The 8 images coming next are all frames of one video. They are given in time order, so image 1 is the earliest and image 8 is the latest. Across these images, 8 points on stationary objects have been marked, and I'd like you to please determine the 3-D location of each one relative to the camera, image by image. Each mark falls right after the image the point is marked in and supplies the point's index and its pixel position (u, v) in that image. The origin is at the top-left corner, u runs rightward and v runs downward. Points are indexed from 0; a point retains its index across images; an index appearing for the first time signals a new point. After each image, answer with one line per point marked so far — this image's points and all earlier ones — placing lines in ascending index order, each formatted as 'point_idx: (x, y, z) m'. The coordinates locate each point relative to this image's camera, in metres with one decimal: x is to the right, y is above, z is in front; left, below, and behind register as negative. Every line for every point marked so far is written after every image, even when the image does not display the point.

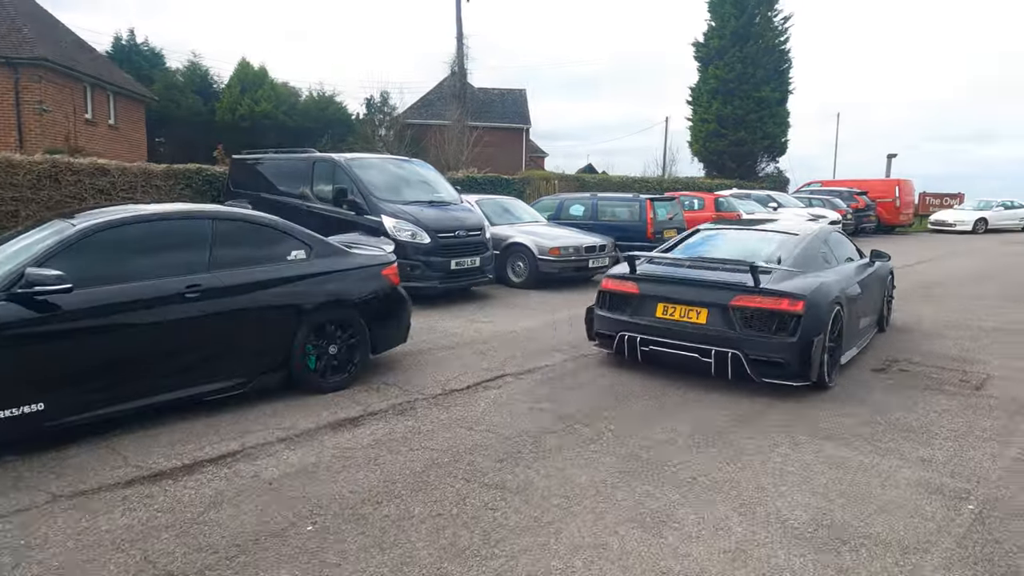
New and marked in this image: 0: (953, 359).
0: (+4.4, -0.7, +6.6) m
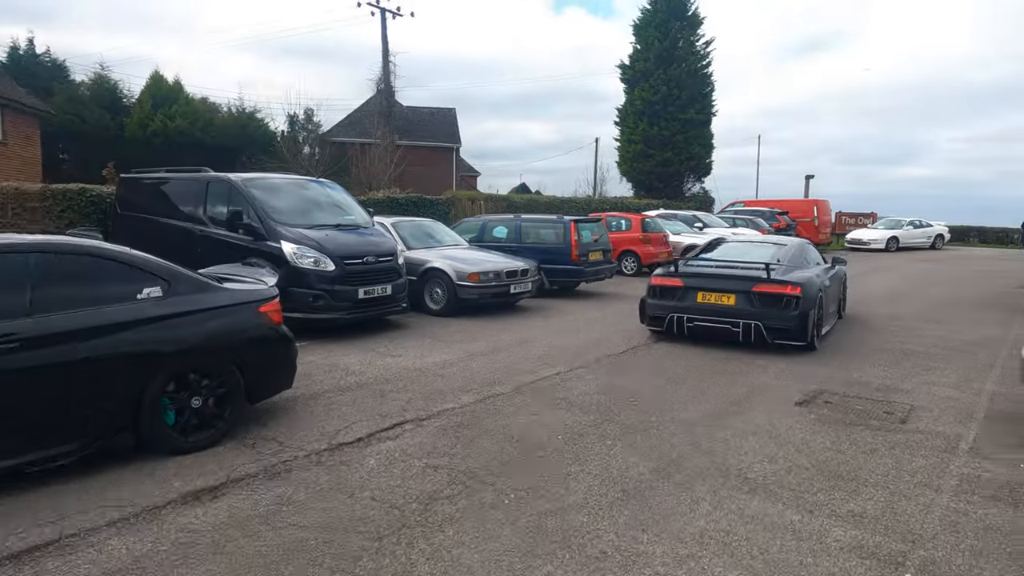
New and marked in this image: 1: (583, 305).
0: (+3.5, -0.9, +6.3) m
1: (+1.3, -0.3, +11.8) m
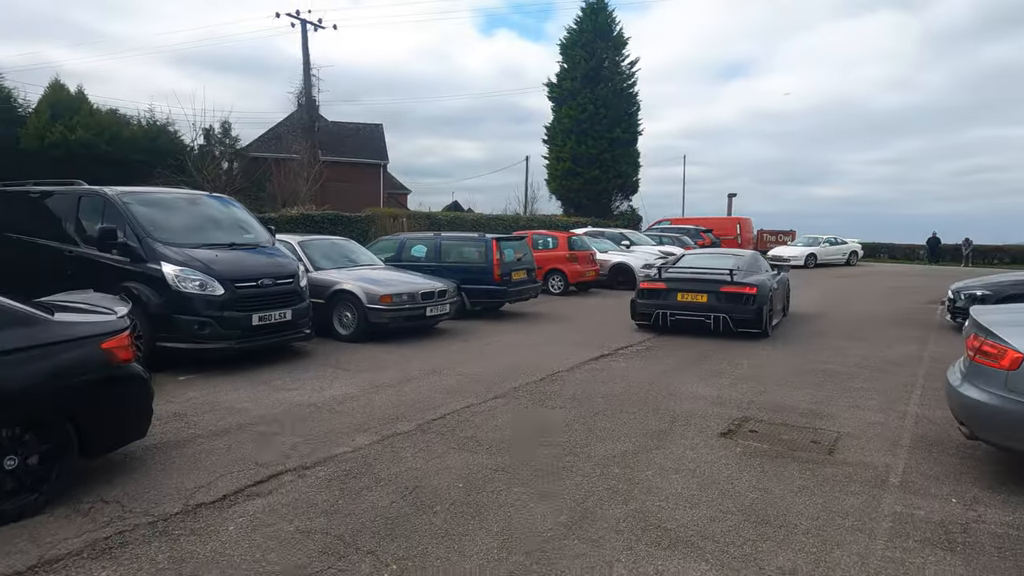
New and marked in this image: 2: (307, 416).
0: (+2.6, -1.1, +6.1) m
1: (-0.1, -0.6, +11.2) m
2: (-1.8, -1.1, +5.8) m
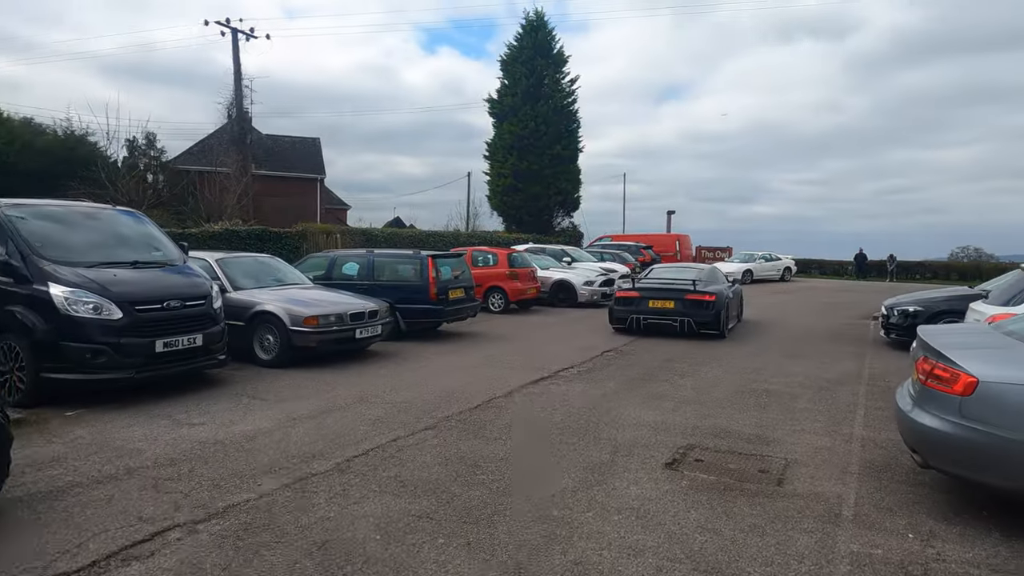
0: (+2.1, -1.3, +5.8) m
1: (-1.1, -0.9, +10.7) m
2: (-2.4, -1.3, +5.2) m
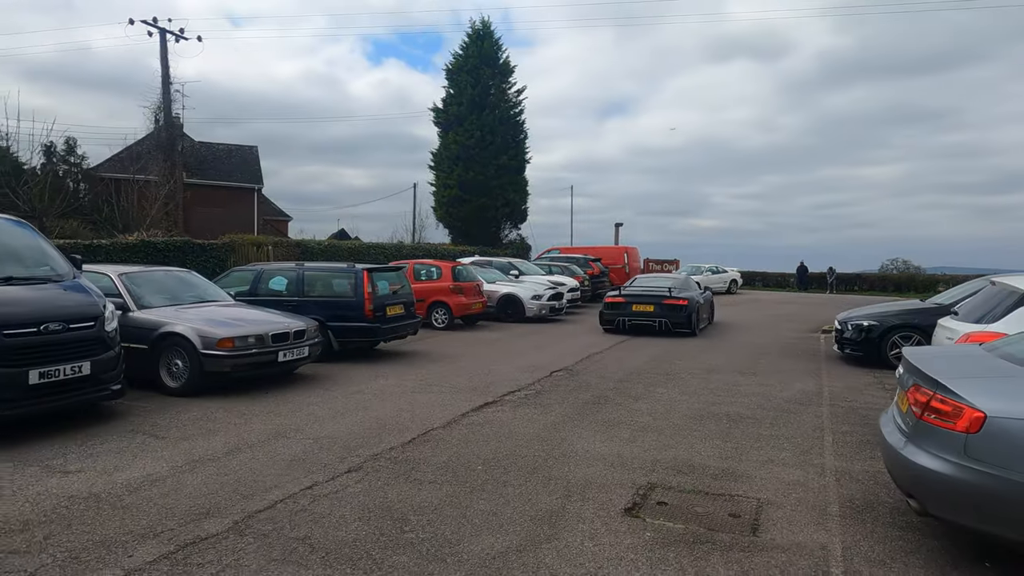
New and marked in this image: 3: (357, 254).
0: (+1.6, -1.4, +5.2) m
1: (-2.0, -1.2, +9.9) m
2: (-2.8, -1.4, +4.2) m
3: (-4.6, +1.0, +19.7) m
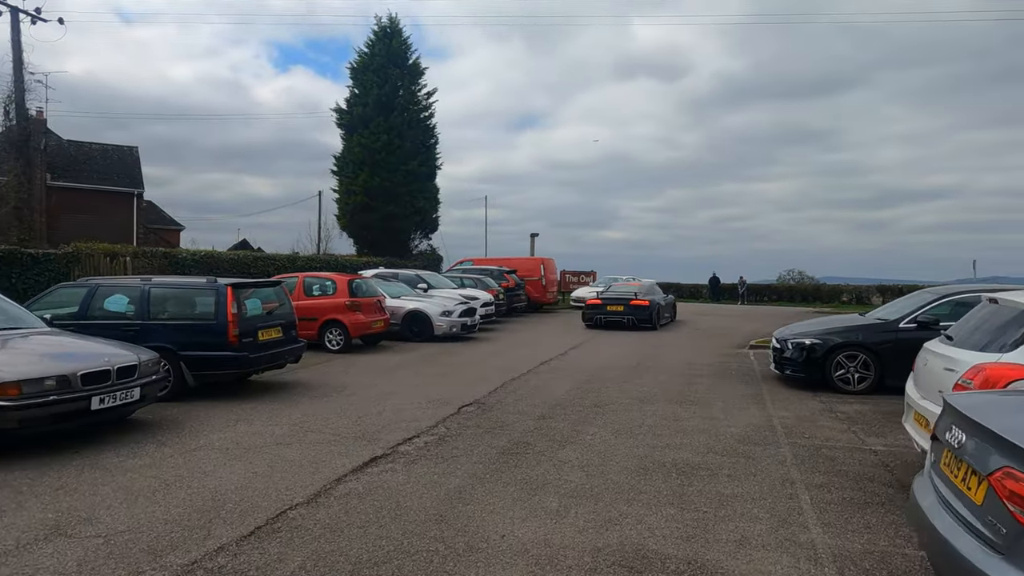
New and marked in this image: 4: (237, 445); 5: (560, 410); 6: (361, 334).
0: (+0.9, -1.6, +3.7) m
1: (-3.2, -1.4, +7.9) m
2: (-3.3, -1.6, +2.2) m
3: (-7.0, +0.6, +17.4) m
4: (-2.6, -1.5, +6.3) m
5: (+0.6, -1.4, +7.8) m
6: (-3.0, -0.9, +13.3) m
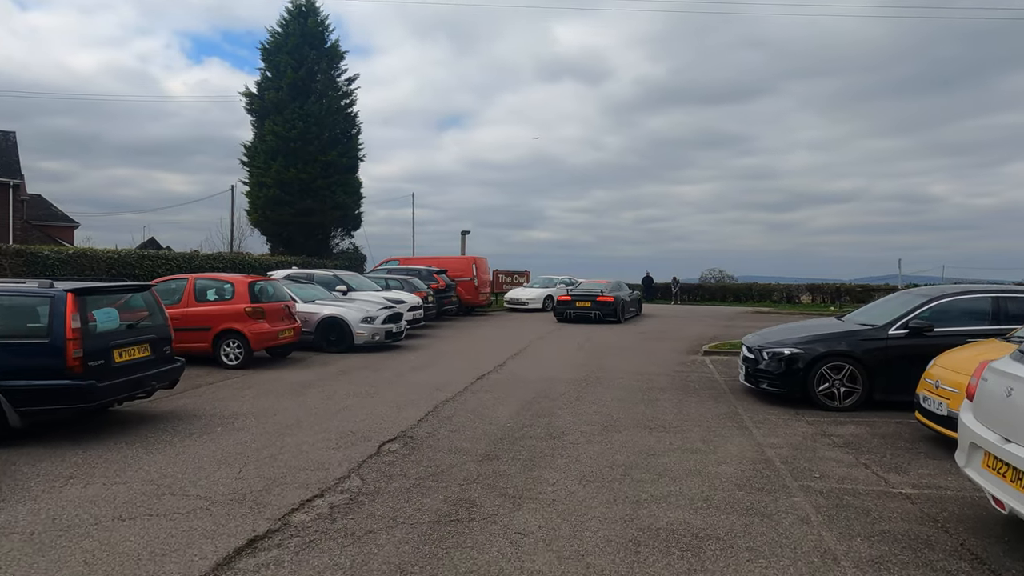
0: (+0.8, -1.6, +2.2) m
1: (-3.8, -1.5, +5.9) m
2: (-3.2, -1.7, +0.3) m
3: (-8.7, +0.5, +14.9) m
4: (-3.0, -1.5, +4.3) m
5: (0.0, -1.5, +6.2) m
6: (-4.2, -1.0, +11.3) m
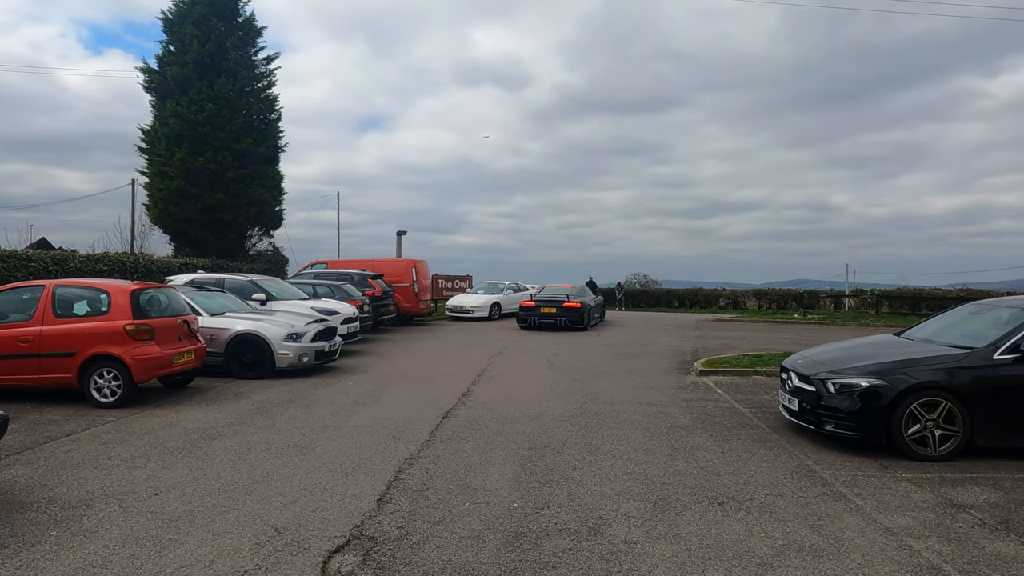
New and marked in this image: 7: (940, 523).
0: (+1.4, -1.7, 0.0) m
1: (-3.6, -1.6, +3.2) m
2: (-2.4, -1.7, -2.4) m
3: (-9.4, +0.3, +11.6) m
4: (-2.6, -1.6, +1.7) m
5: (+0.1, -1.6, +3.9) m
6: (-4.6, -1.1, +8.5) m
7: (+3.0, -1.6, +4.6) m
